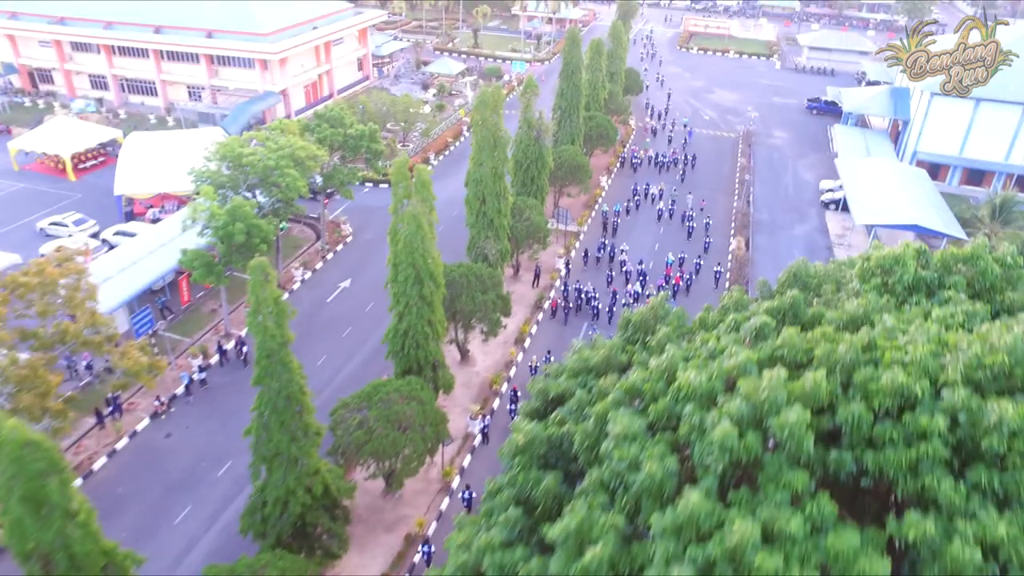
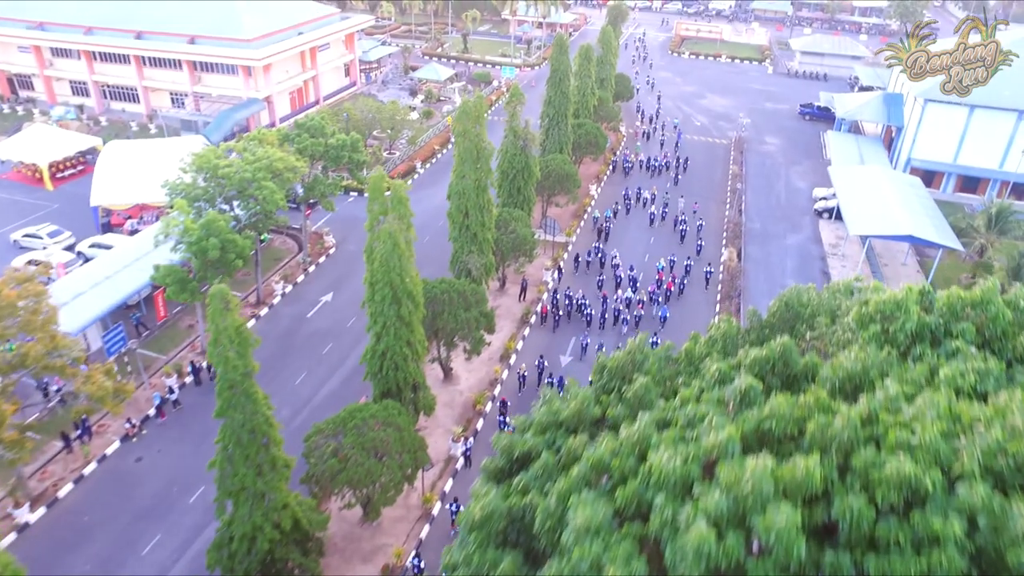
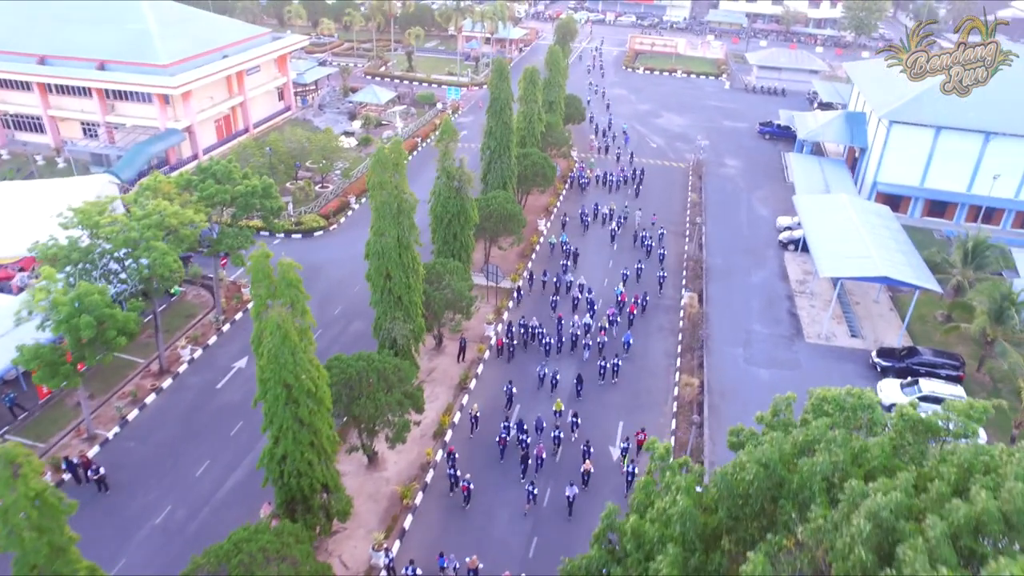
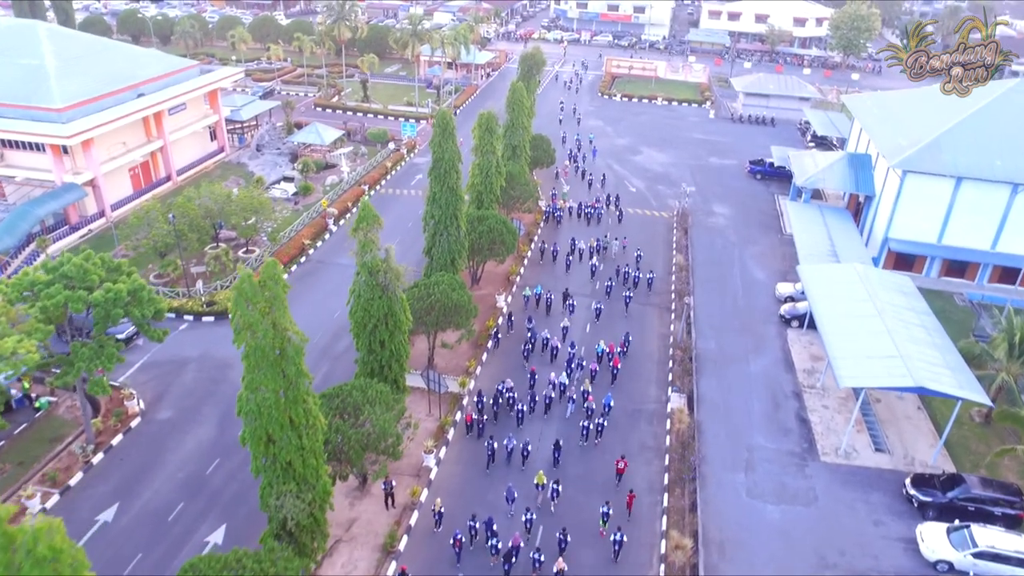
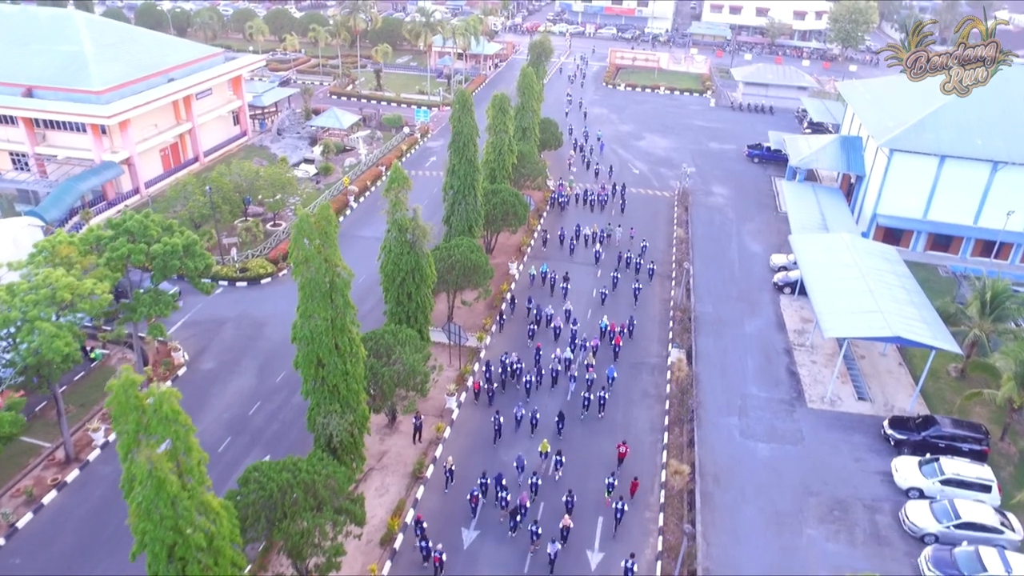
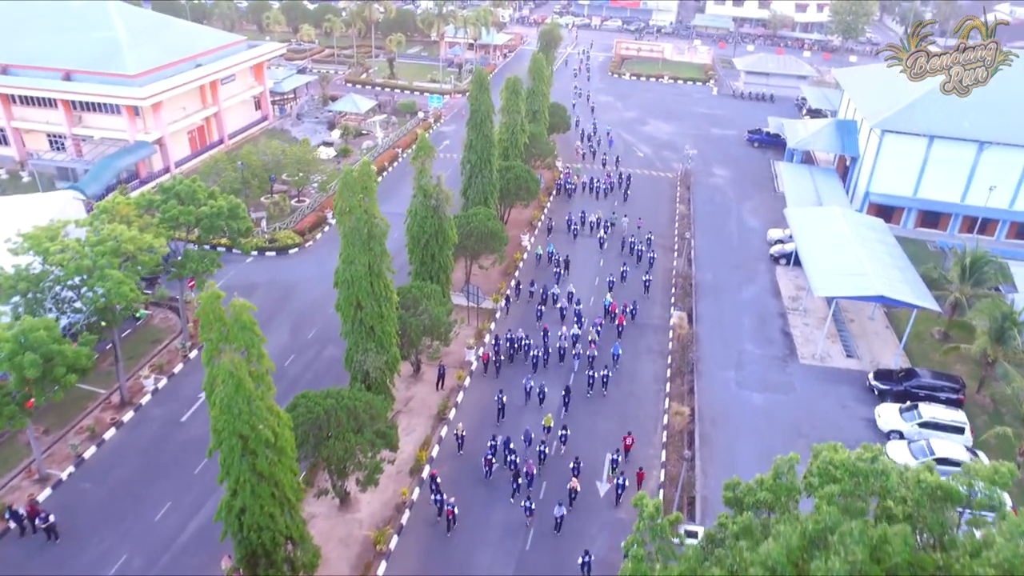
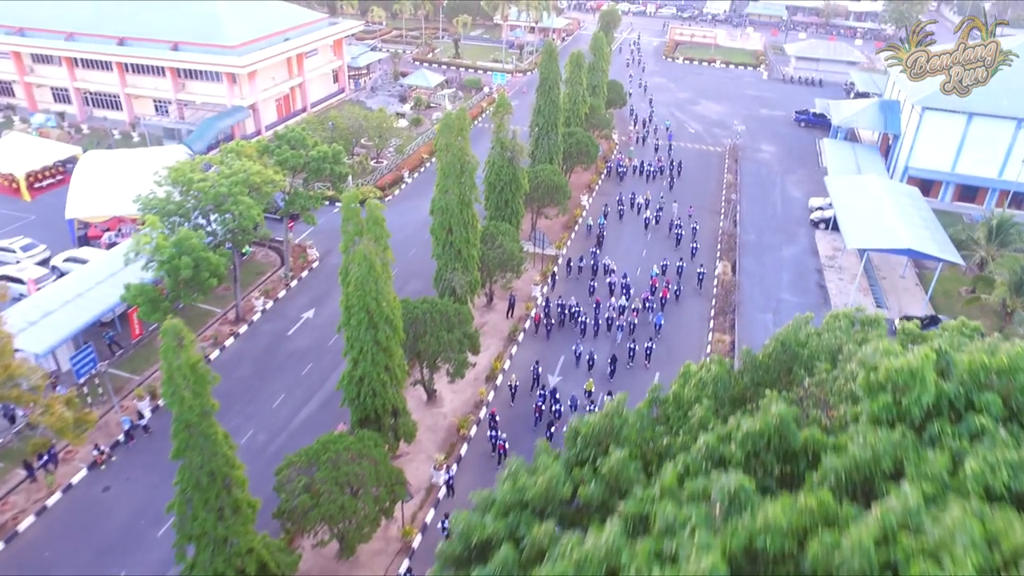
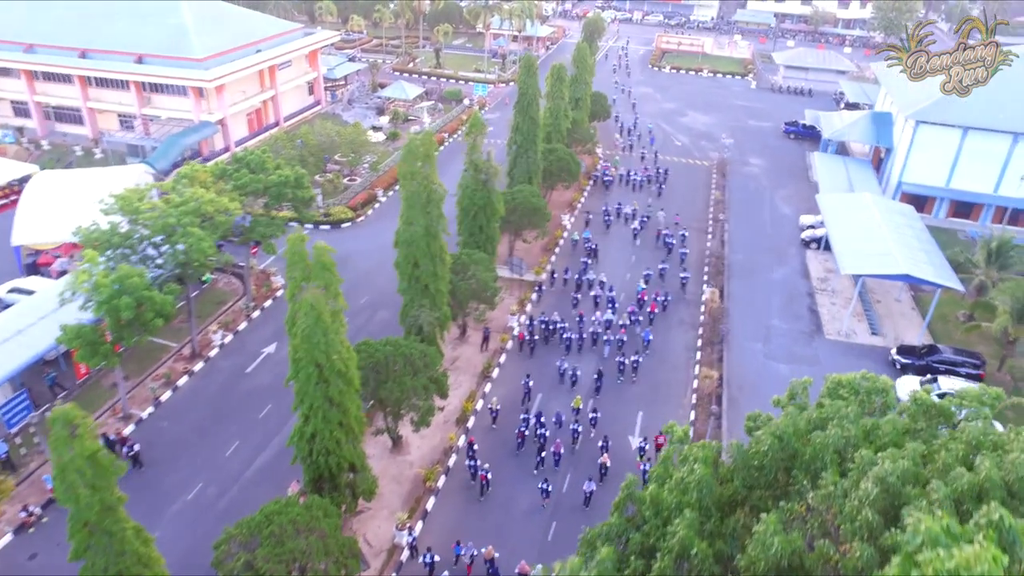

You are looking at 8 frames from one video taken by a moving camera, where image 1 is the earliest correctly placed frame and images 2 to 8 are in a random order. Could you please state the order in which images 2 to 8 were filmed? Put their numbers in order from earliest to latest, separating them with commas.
2, 7, 8, 3, 6, 5, 4
